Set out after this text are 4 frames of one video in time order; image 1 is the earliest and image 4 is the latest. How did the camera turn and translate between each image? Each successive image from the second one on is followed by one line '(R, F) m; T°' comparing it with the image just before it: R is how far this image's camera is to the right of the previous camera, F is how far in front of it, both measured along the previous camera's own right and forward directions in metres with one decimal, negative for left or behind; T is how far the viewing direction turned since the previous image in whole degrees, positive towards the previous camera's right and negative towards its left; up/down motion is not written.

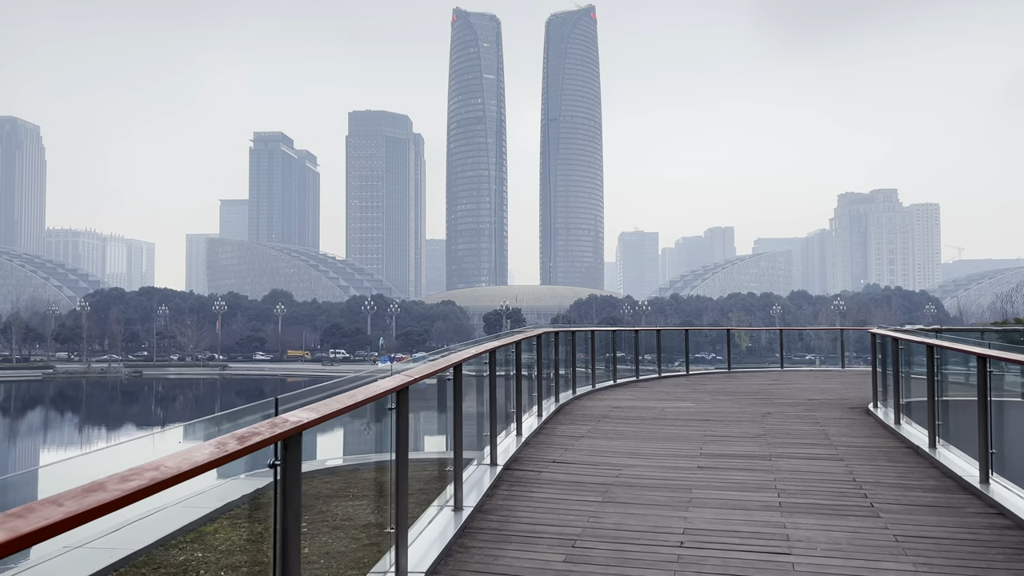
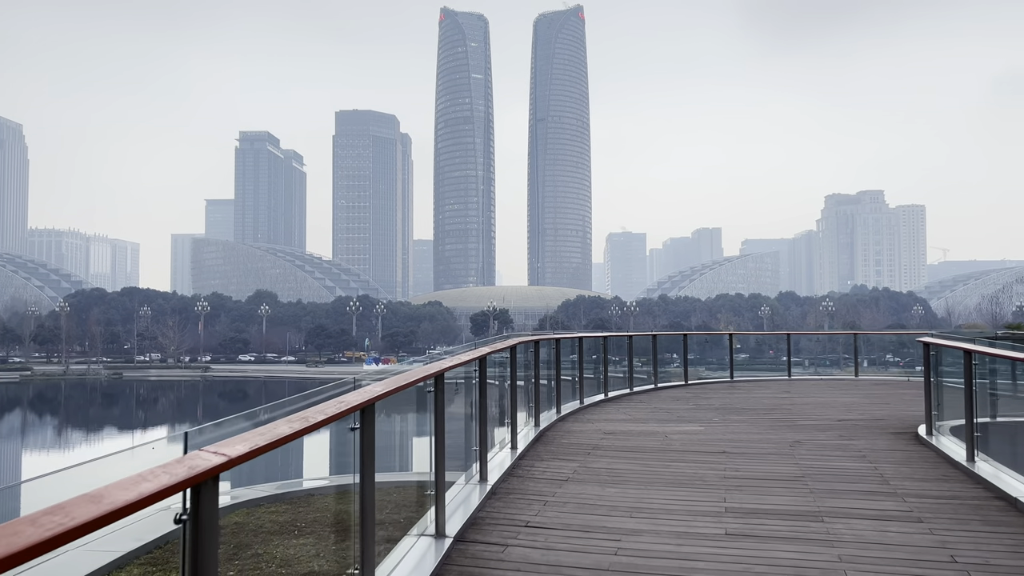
(+0.3, +2.3) m; +1°
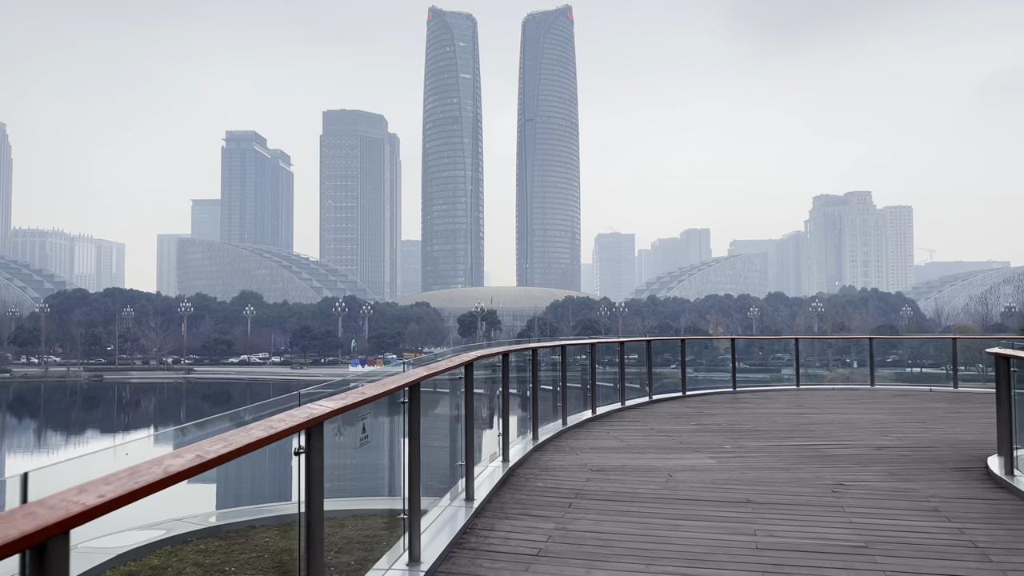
(+0.4, +2.2) m; +1°
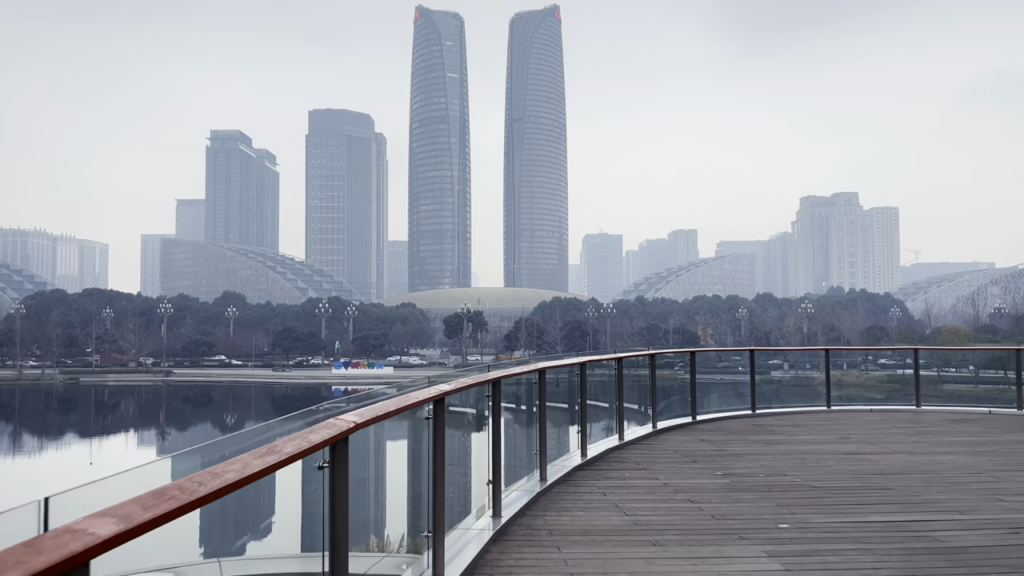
(+0.4, +3.2) m; +1°
